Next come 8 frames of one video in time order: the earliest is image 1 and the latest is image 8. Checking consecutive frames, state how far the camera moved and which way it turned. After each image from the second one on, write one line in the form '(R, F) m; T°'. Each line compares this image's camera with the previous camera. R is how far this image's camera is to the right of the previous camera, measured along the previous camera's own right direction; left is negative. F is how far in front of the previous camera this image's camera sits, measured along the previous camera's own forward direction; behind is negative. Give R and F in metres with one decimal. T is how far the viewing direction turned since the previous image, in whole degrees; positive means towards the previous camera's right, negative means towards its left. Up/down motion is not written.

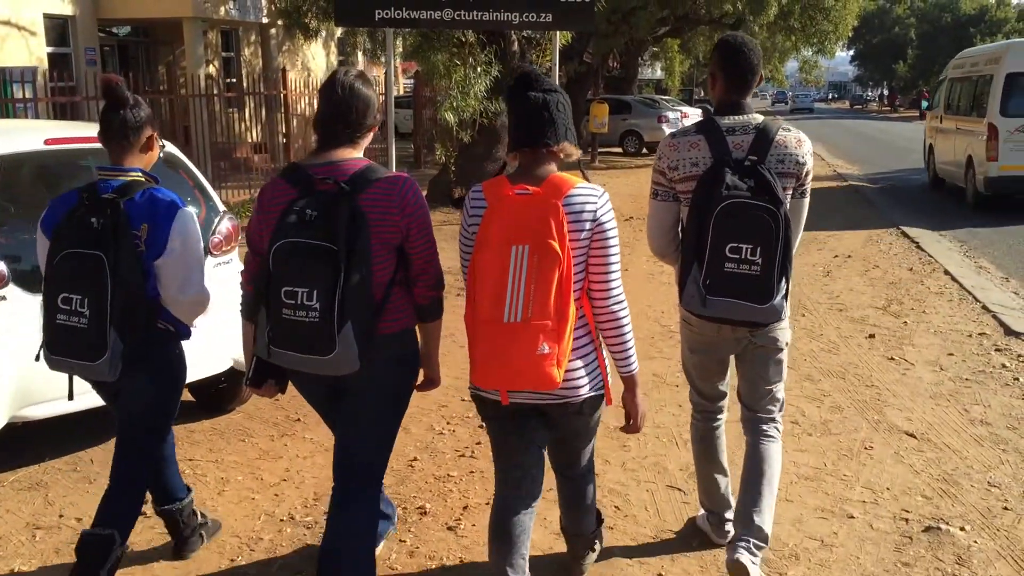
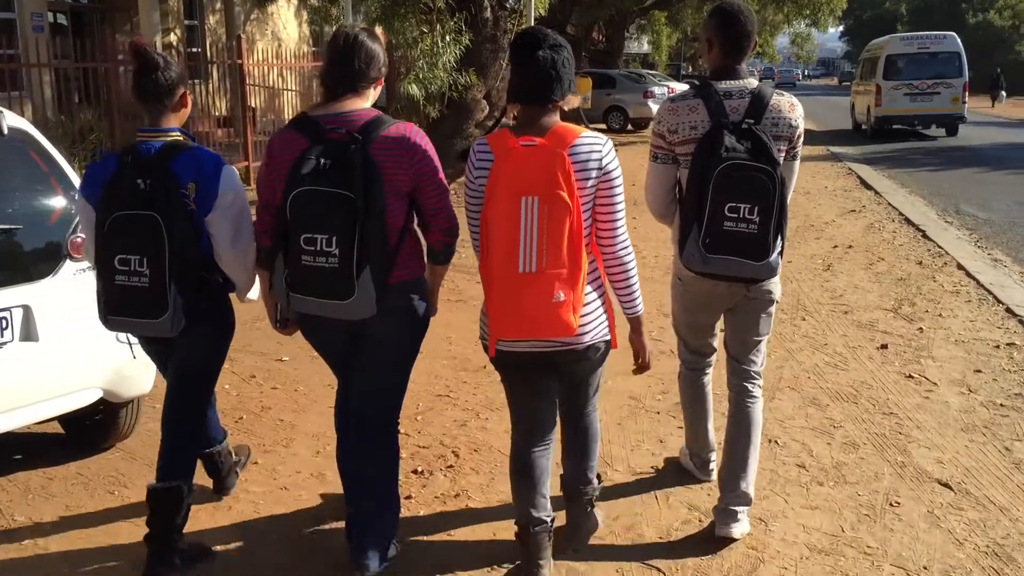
(+0.2, +0.9) m; +1°
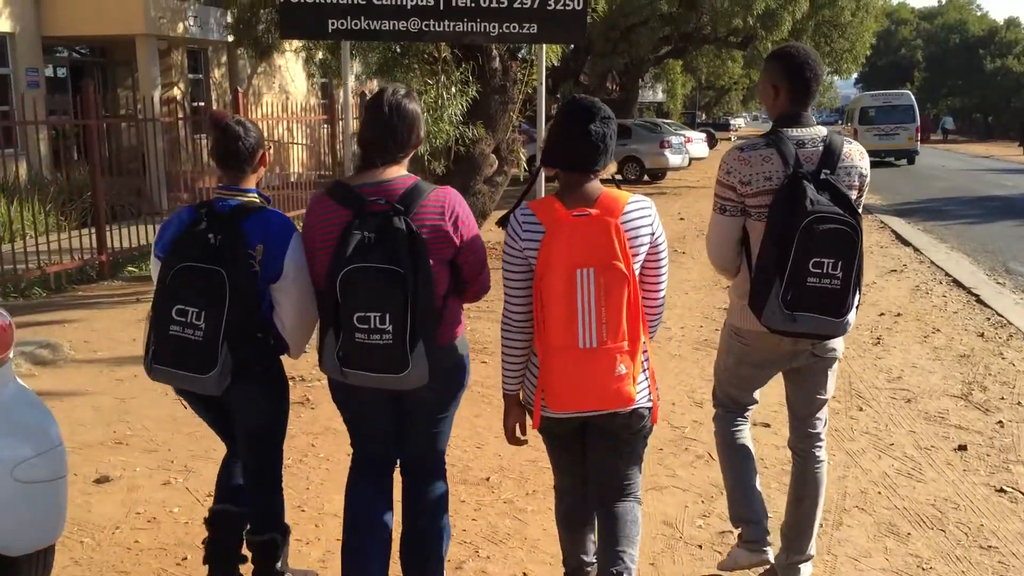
(0.0, +0.8) m; -1°
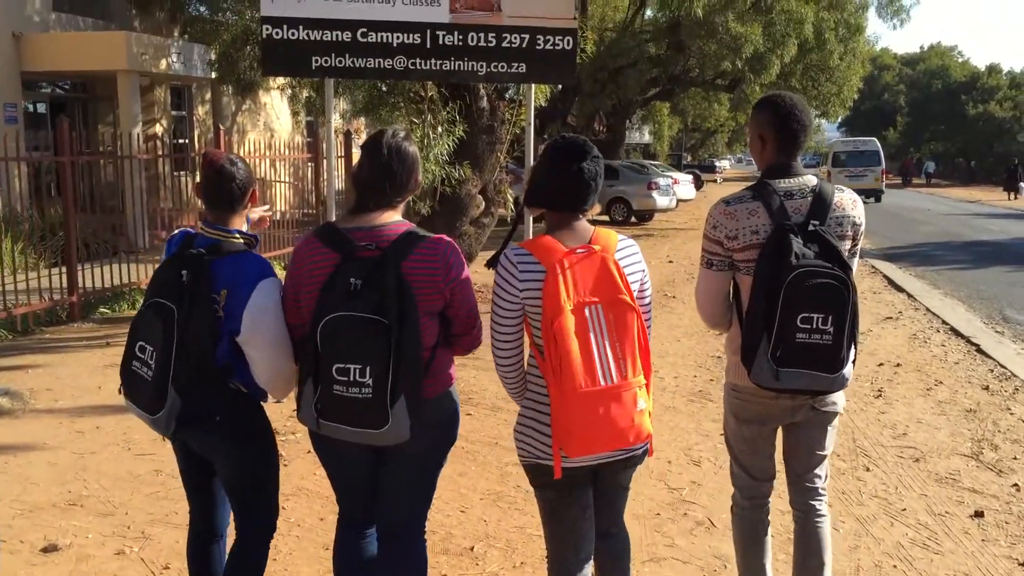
(0.0, +0.3) m; +1°
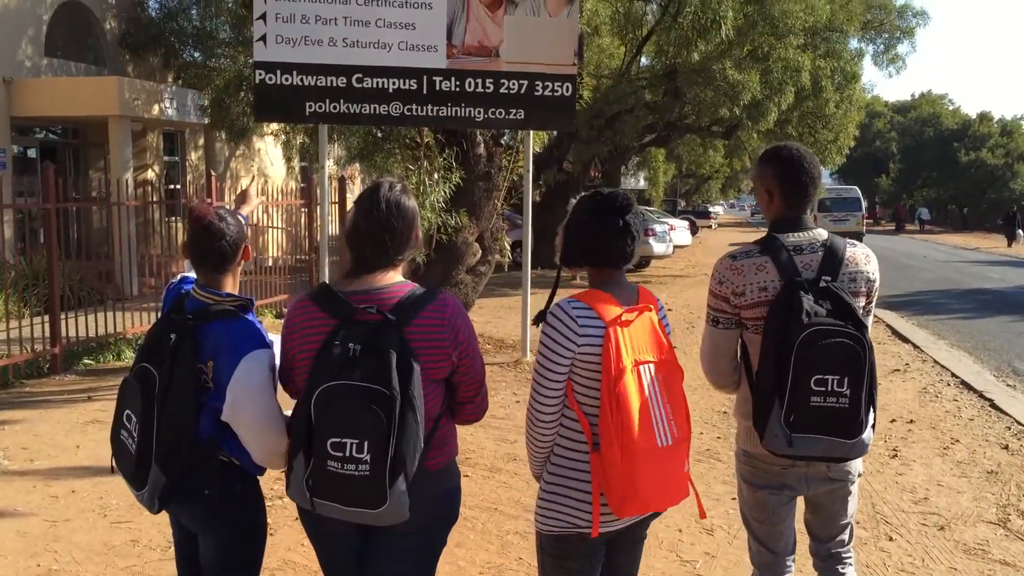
(0.0, +0.3) m; 0°
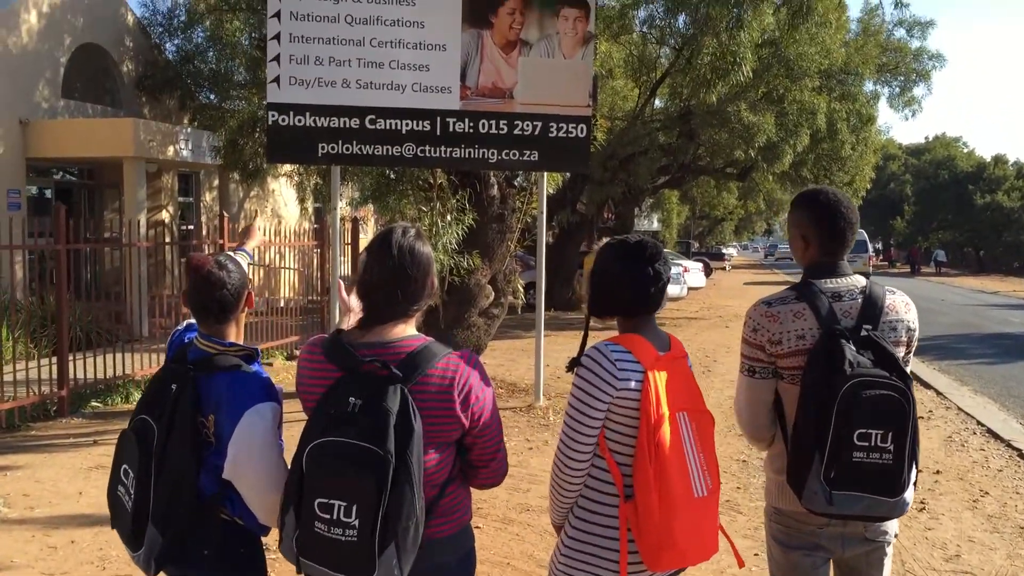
(0.0, +0.1) m; -1°
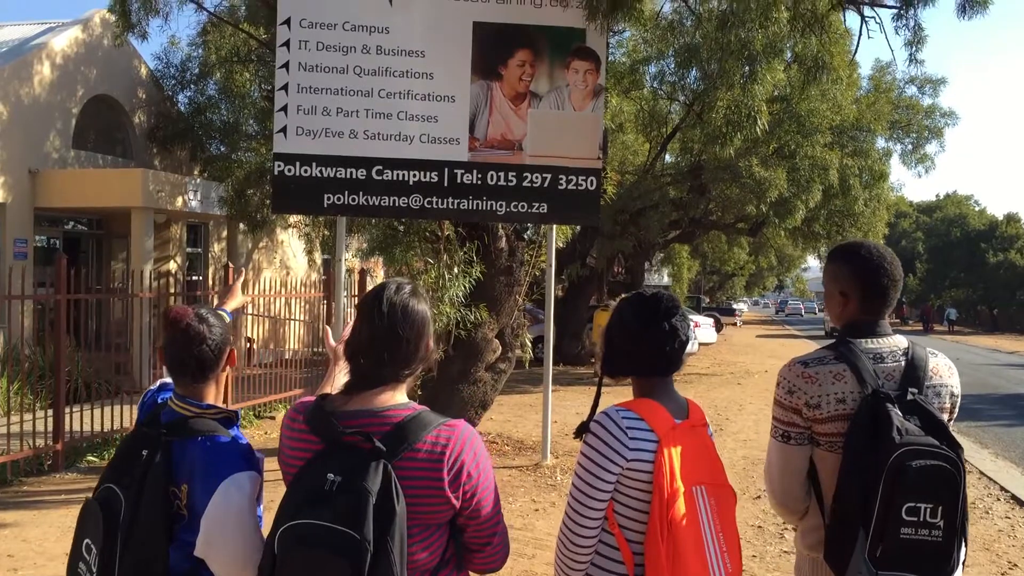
(0.0, +0.2) m; -1°
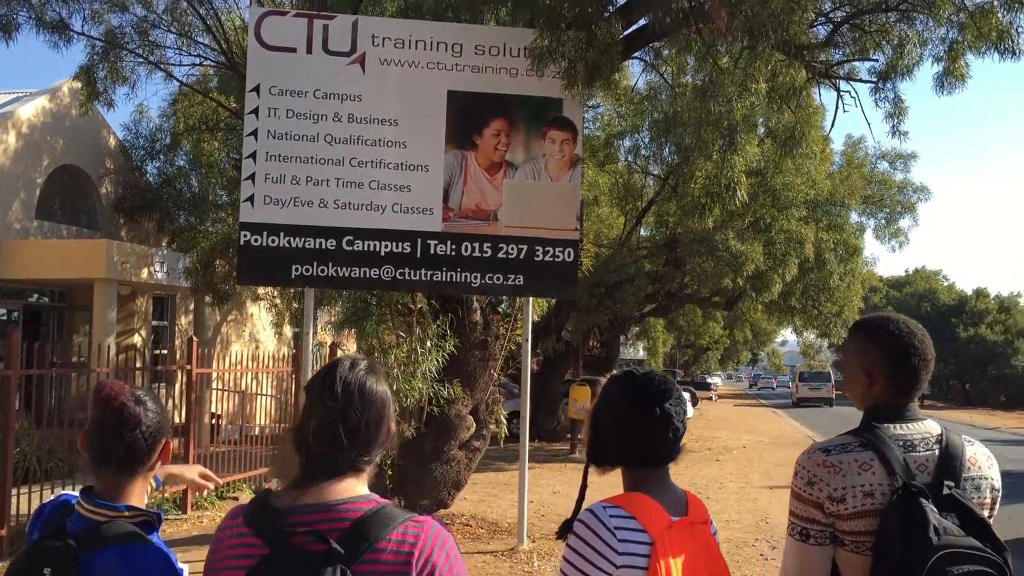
(0.0, +0.3) m; +2°
